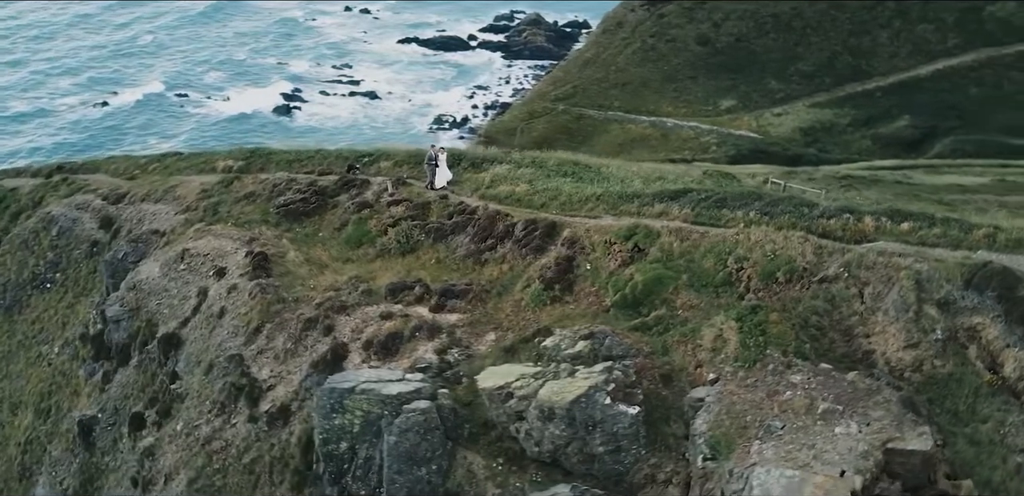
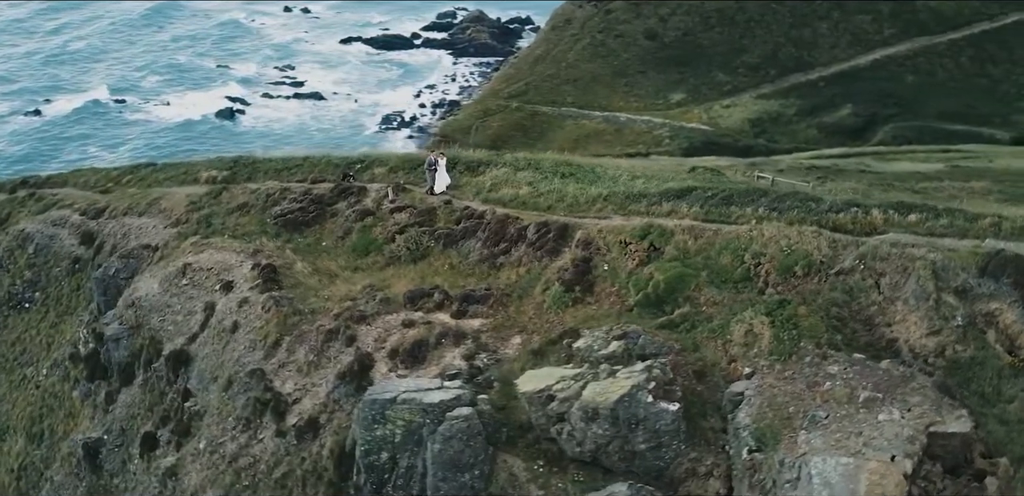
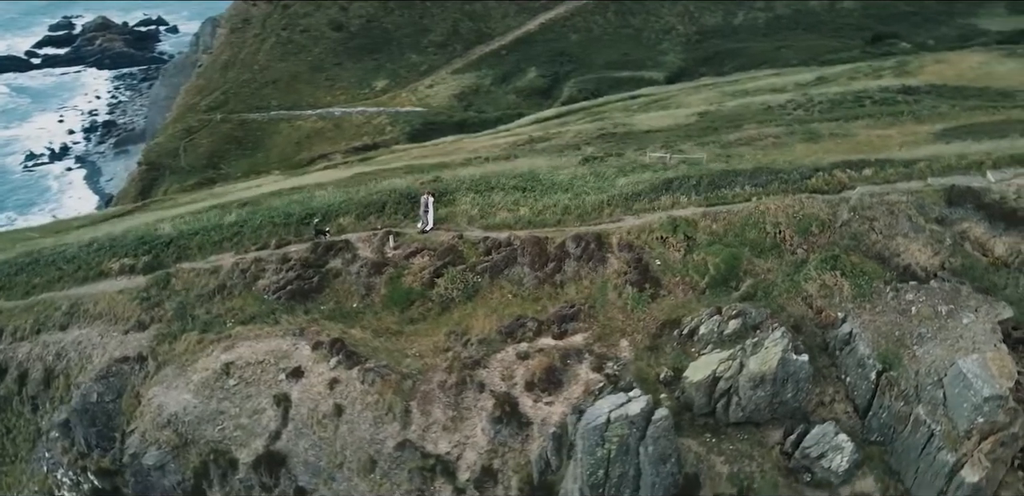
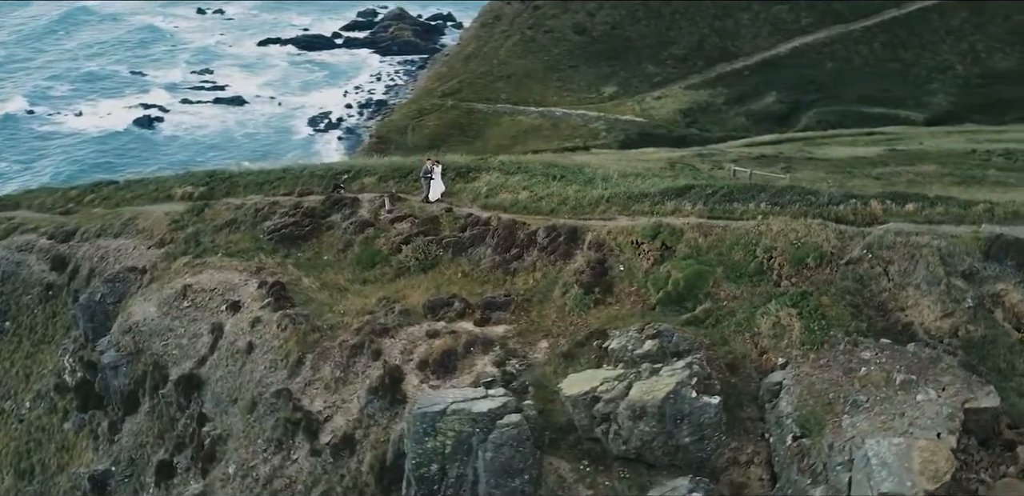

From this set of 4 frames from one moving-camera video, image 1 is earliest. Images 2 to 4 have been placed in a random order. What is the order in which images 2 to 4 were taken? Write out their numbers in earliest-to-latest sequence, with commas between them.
2, 4, 3
